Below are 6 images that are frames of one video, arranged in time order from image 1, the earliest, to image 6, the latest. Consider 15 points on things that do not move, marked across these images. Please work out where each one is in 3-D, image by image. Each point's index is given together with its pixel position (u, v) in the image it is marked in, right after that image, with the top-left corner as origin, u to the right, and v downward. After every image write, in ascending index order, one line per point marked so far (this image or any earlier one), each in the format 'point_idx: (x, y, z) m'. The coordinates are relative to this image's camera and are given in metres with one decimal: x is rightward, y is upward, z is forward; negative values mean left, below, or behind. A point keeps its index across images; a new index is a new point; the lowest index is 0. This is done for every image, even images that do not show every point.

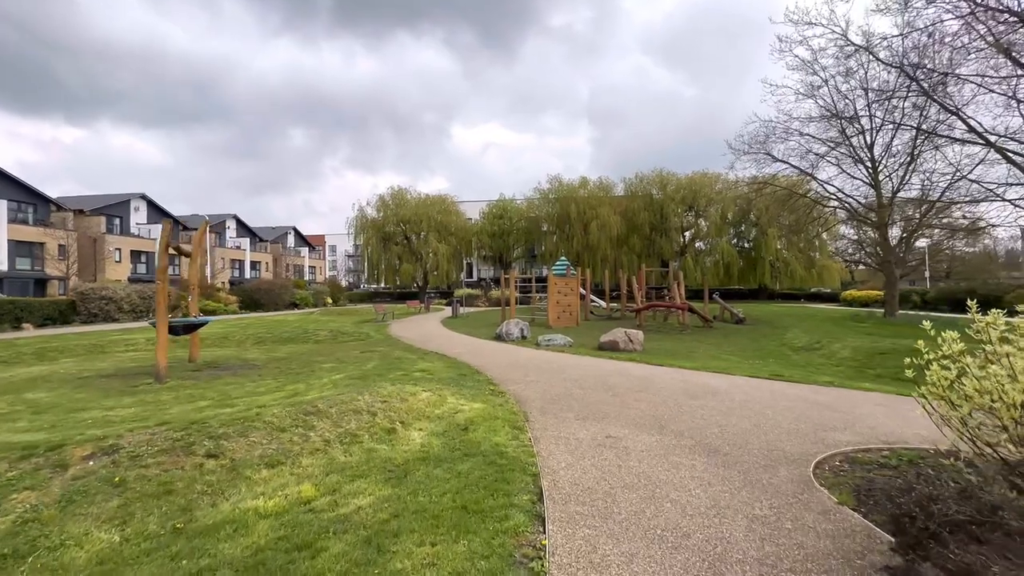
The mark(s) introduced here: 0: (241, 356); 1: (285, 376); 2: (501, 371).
0: (-7.7, -2.0, +12.8) m
1: (-4.9, -1.9, +9.7) m
2: (-0.3, -1.9, +10.3) m
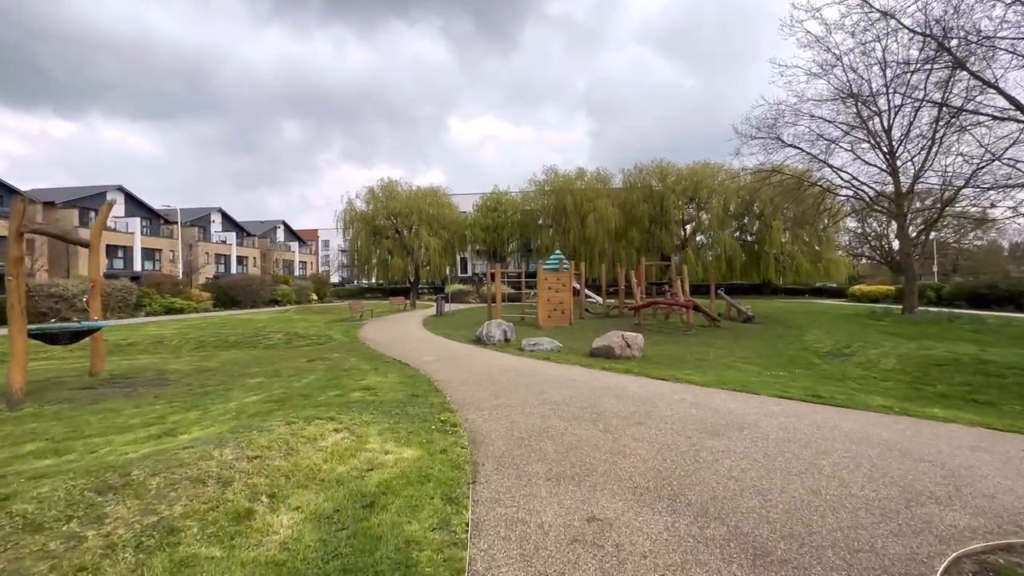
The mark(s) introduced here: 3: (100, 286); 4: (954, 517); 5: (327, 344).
0: (-8.3, -1.9, +10.6) m
1: (-5.5, -1.9, +7.6) m
2: (-0.9, -1.8, +8.2) m
3: (-8.9, 0.0, +9.6) m
4: (+3.7, -1.9, +3.8) m
5: (-5.9, -1.8, +14.3) m
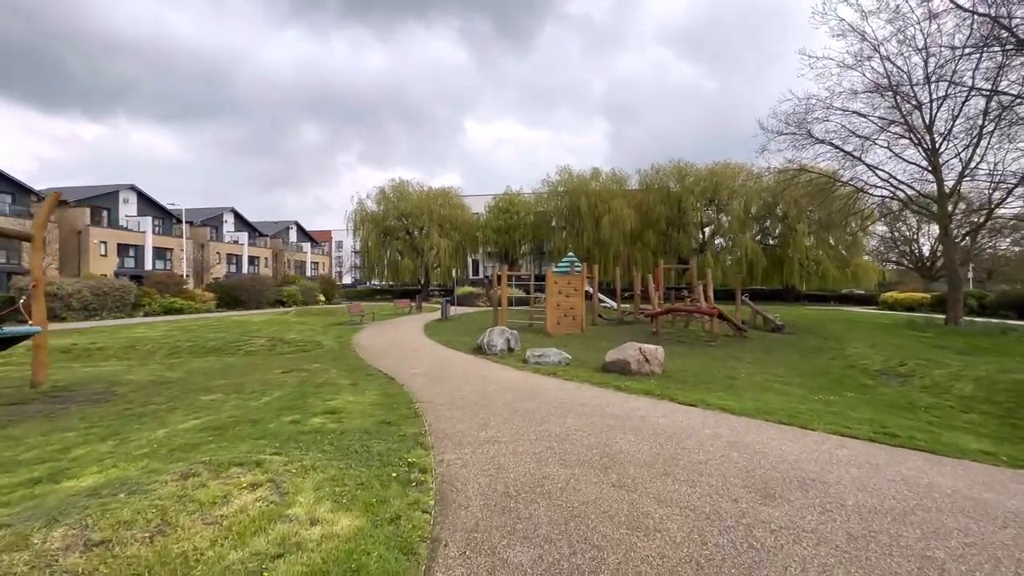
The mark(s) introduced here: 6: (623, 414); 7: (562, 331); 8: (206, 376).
0: (-8.3, -1.9, +9.5) m
1: (-5.6, -1.9, +6.4) m
2: (-1.0, -1.9, +6.8) m
3: (-8.9, 0.0, +8.5) m
4: (+3.4, -2.0, +2.2) m
5: (-5.8, -1.8, +13.1) m
6: (+1.7, -1.9, +6.8) m
7: (+2.0, -1.8, +18.4) m
8: (-6.5, -1.9, +9.6) m
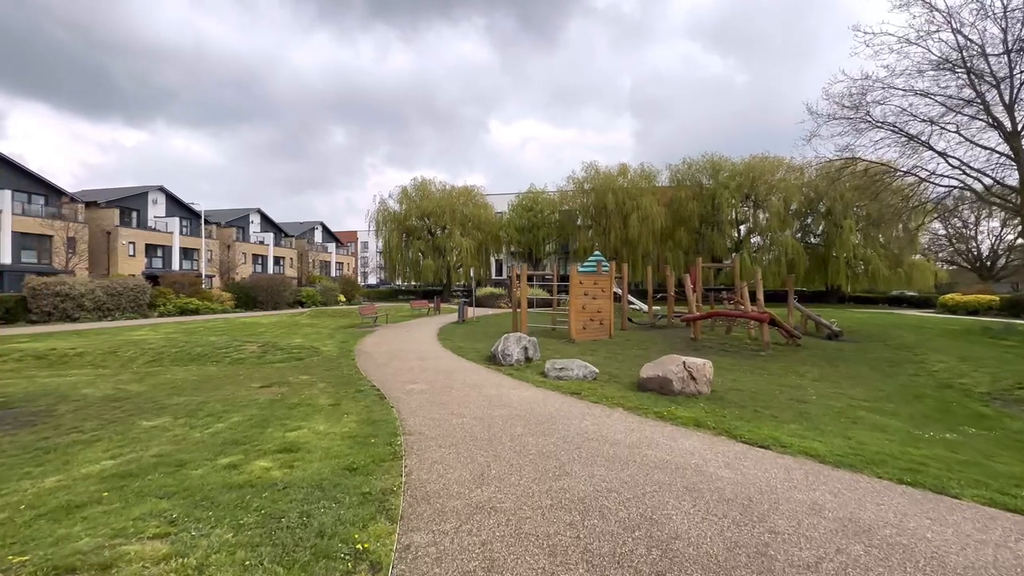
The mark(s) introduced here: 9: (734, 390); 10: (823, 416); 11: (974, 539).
0: (-8.1, -1.9, +8.2) m
1: (-5.5, -1.9, +5.0) m
2: (-0.9, -1.9, +5.2) m
3: (-8.7, 0.0, +7.3) m
4: (+3.3, -2.0, +0.3) m
5: (-5.3, -1.9, +11.7) m
6: (+1.8, -1.9, +5.0) m
7: (+2.8, -1.8, +16.5) m
8: (-6.3, -1.9, +8.3) m
9: (+4.3, -2.0, +8.8) m
10: (+4.9, -2.0, +7.1) m
11: (+3.6, -1.9, +3.5) m
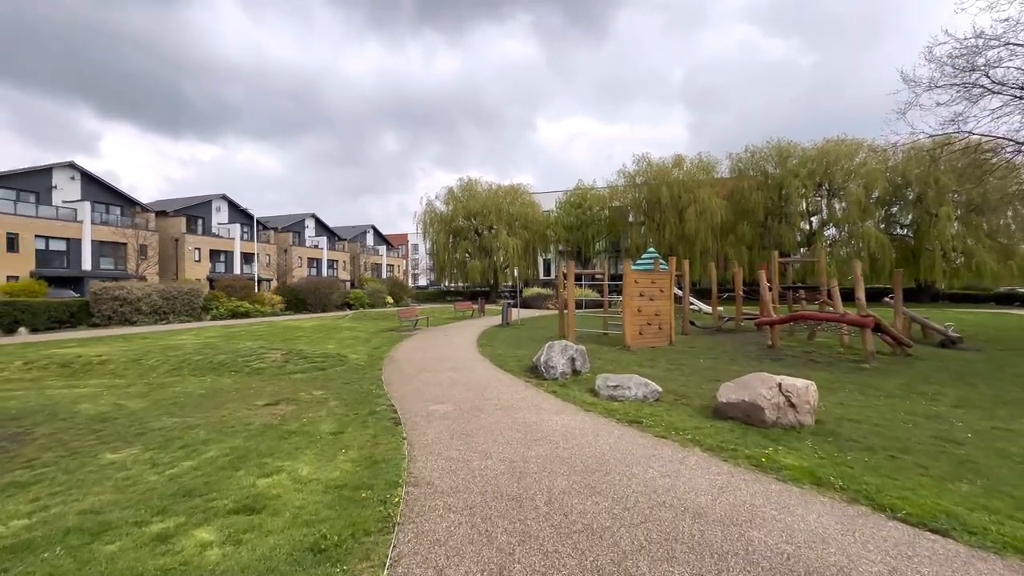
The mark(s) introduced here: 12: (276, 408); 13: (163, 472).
0: (-7.4, -2.0, +7.5) m
1: (-5.3, -2.0, +4.0) m
2: (-0.6, -2.0, +3.7) m
3: (-8.1, -0.1, +6.6) m
4: (+3.0, -2.0, -1.6) m
5: (-4.3, -1.9, +10.6) m
6: (+2.0, -1.9, +3.2) m
7: (+4.3, -1.8, +14.6) m
8: (-5.6, -2.0, +7.3) m
9: (+5.0, -2.0, +6.7) m
10: (+5.4, -2.0, +5.0) m
11: (+3.7, -1.9, +1.5) m
12: (-3.9, -2.0, +7.5) m
13: (-3.7, -1.9, +4.8) m
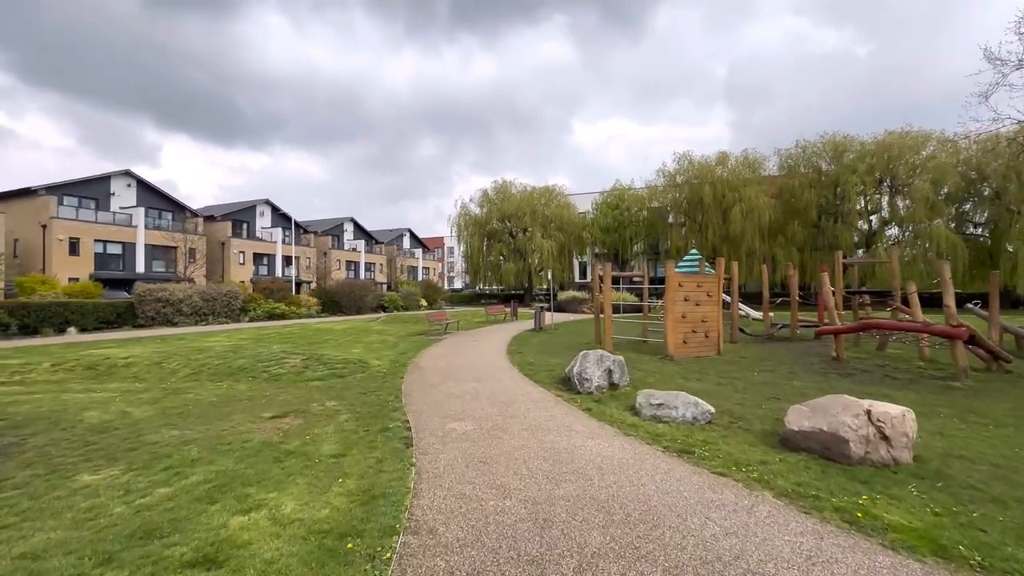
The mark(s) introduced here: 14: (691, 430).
0: (-7.0, -2.0, +7.2) m
1: (-5.1, -2.0, +3.5) m
2: (-0.5, -2.0, +2.8) m
3: (-7.8, -0.1, +6.4) m
4: (+2.7, -2.0, -2.7) m
5: (-3.6, -2.0, +10.0) m
6: (+2.1, -2.0, +2.2) m
7: (+5.2, -1.9, +13.3) m
8: (-5.2, -2.0, +6.9) m
9: (+5.3, -2.0, +5.4) m
10: (+5.6, -2.0, +3.7) m
11: (+3.6, -2.0, +0.4) m
12: (-3.5, -2.0, +6.9) m
13: (-3.5, -2.0, +4.2) m
14: (+2.5, -2.0, +6.4) m
